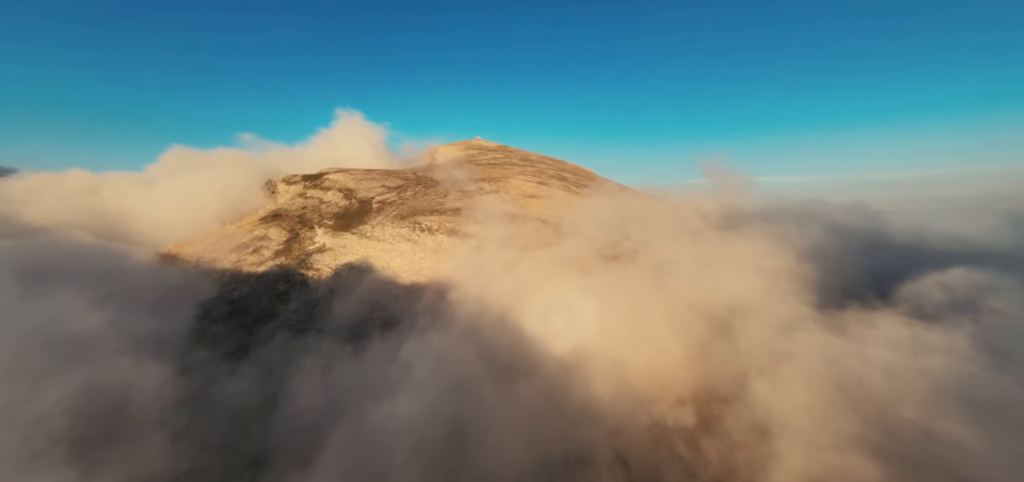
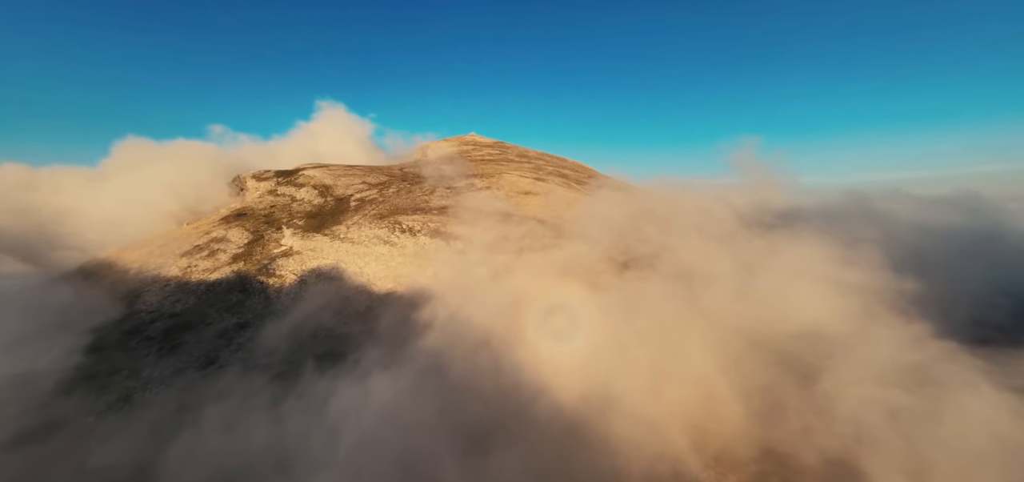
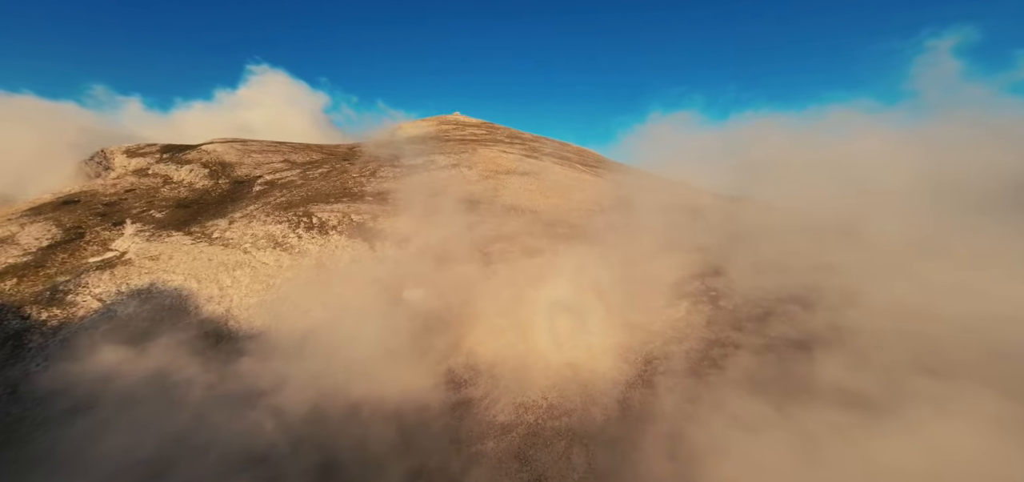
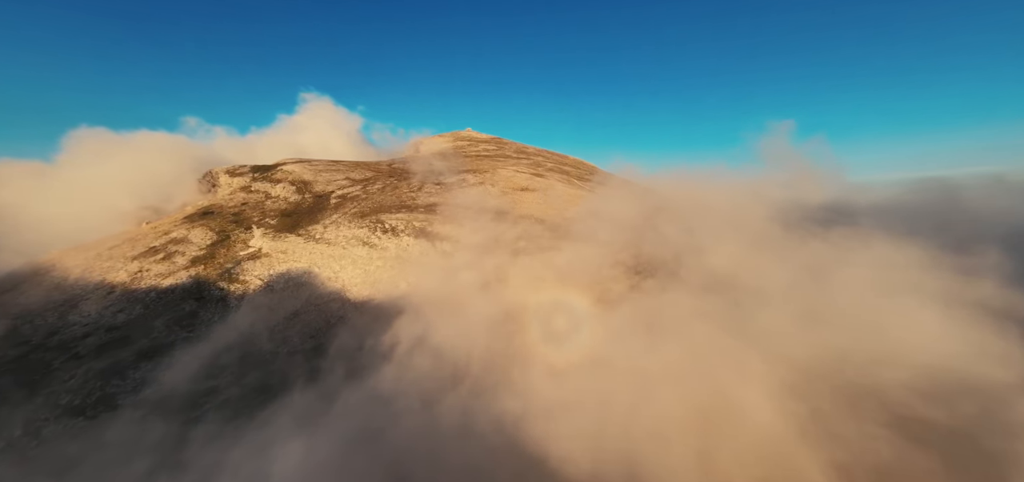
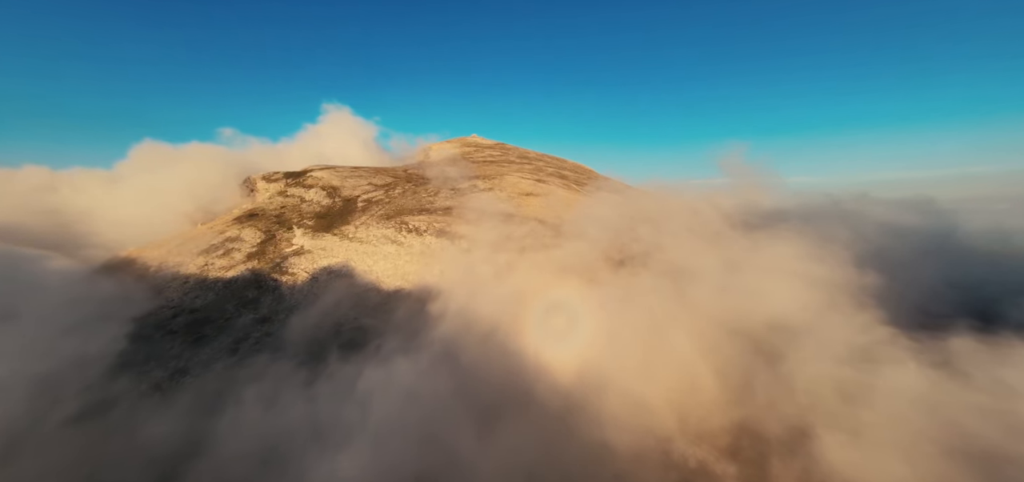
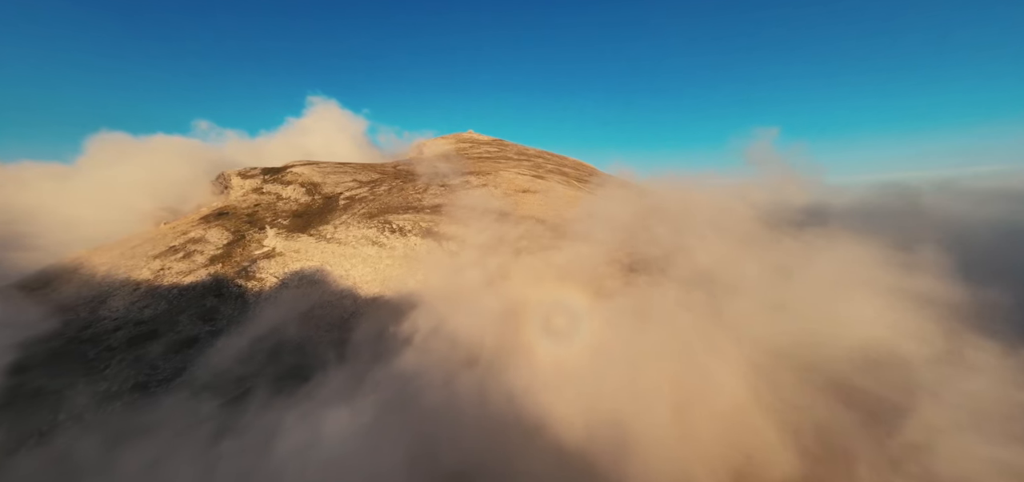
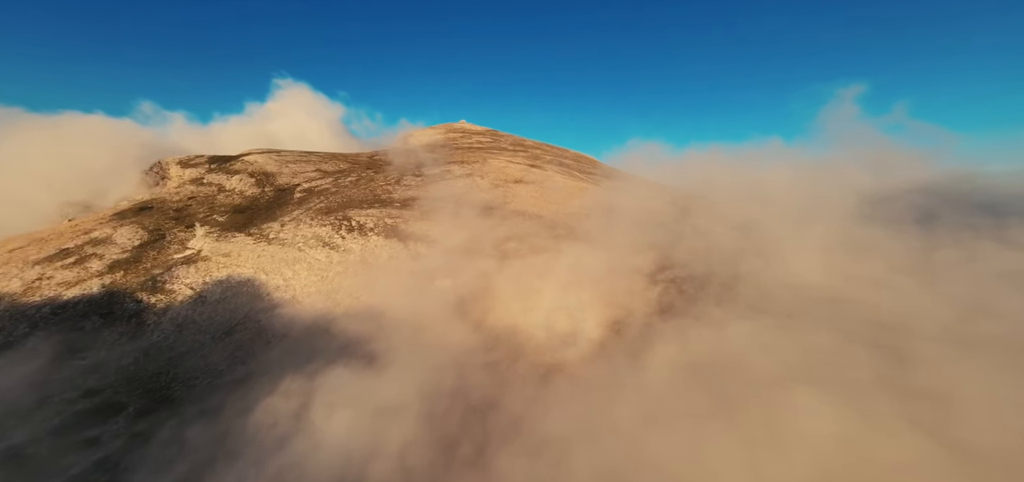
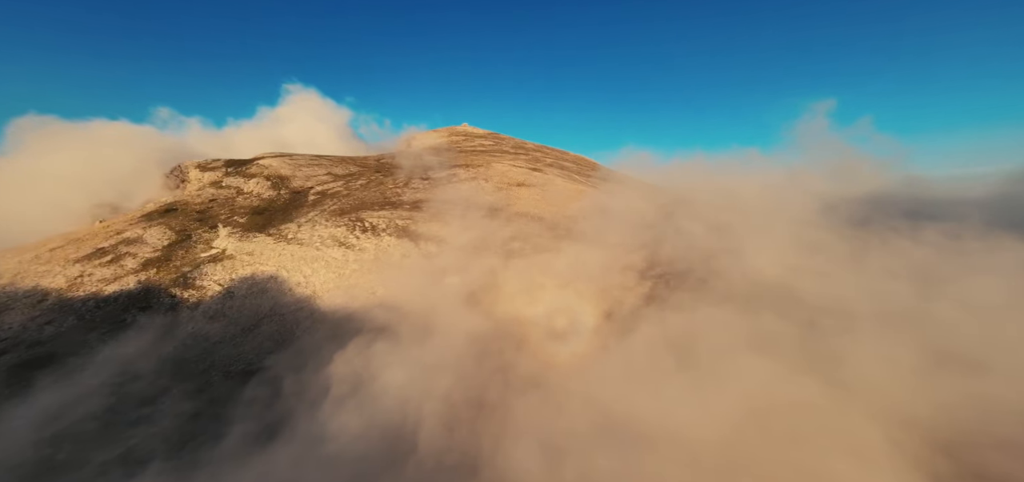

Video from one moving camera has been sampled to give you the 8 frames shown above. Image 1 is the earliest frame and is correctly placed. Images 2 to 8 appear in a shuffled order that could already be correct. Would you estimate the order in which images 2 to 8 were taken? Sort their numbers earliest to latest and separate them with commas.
5, 2, 6, 4, 8, 7, 3
